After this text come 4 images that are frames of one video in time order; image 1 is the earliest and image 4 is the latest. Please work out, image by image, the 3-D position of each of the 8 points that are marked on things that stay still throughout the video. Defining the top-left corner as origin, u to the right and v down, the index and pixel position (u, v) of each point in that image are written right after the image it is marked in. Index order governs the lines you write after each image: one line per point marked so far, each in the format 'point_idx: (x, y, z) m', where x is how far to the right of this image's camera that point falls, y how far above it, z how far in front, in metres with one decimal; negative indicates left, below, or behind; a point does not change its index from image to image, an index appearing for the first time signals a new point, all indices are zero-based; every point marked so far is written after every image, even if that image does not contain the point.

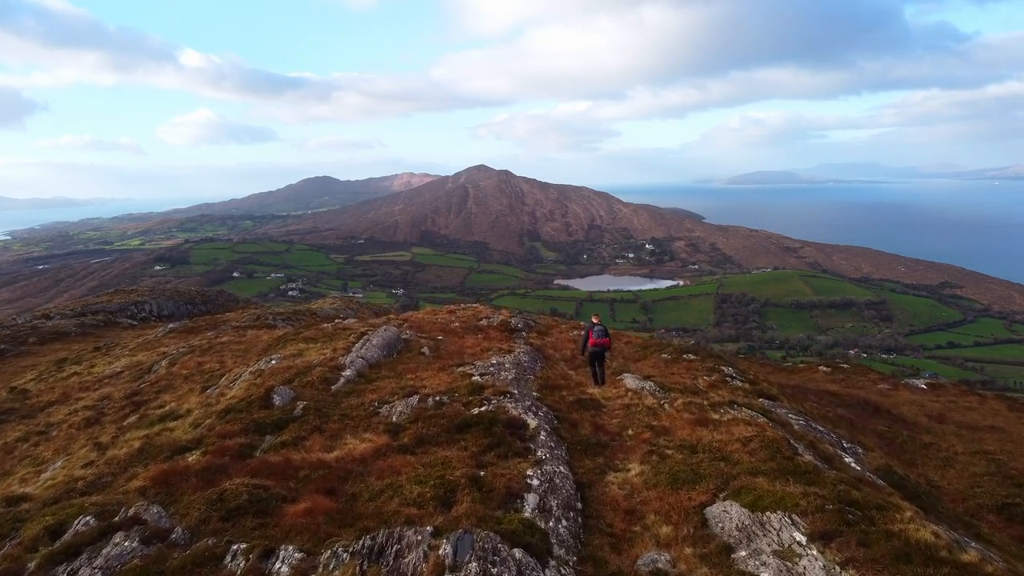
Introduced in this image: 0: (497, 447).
0: (-0.4, -4.5, +12.5) m
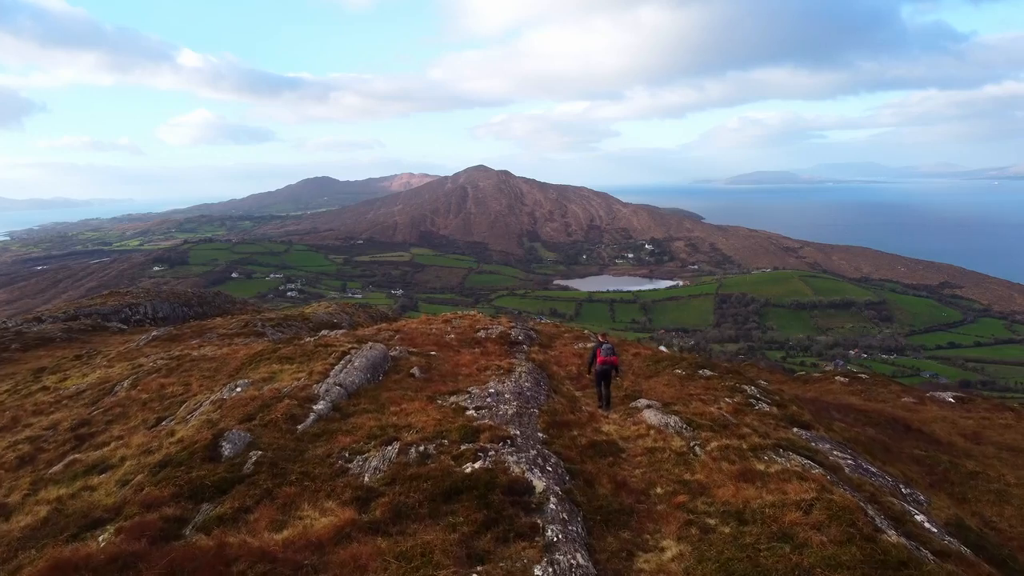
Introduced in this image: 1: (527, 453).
0: (-0.4, -5.2, +9.7) m
1: (+0.4, -4.7, +12.6) m
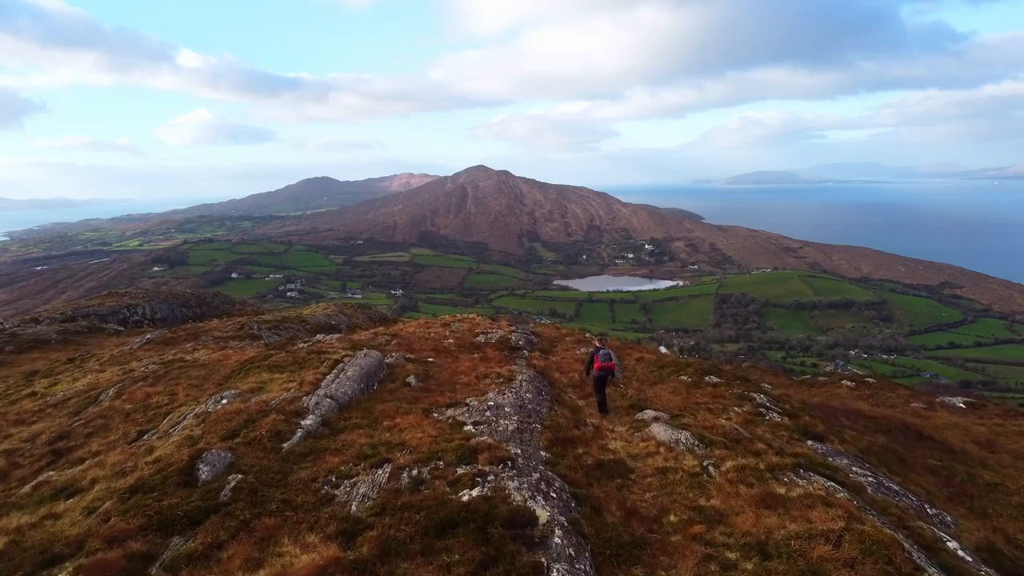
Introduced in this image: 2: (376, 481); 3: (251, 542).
0: (-0.4, -5.4, +8.7) m
1: (+0.4, -5.0, +11.7) m
2: (-3.5, -4.9, +11.3) m
3: (-5.5, -5.4, +9.4) m
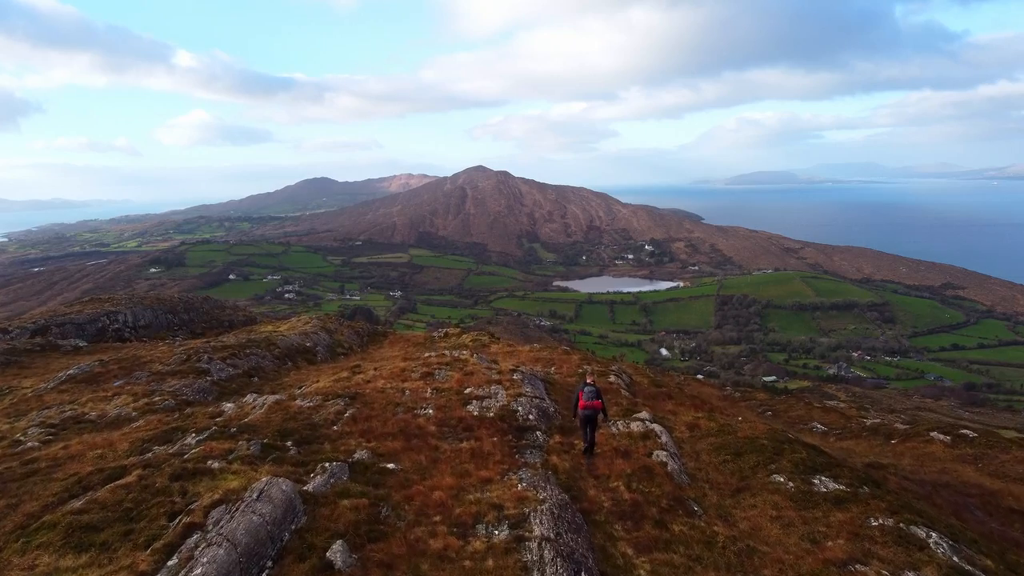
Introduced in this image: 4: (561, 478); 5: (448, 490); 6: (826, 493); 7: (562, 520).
0: (0.0, -7.9, -1.6) m
1: (+0.8, -7.5, +1.3) m
2: (-3.1, -7.4, +1.0) m
3: (-5.2, -7.9, -1.0) m
4: (+2.0, -7.5, +17.5) m
5: (-2.2, -7.2, +15.4) m
6: (+13.2, -8.6, +18.6) m
7: (+1.7, -7.5, +13.8) m
